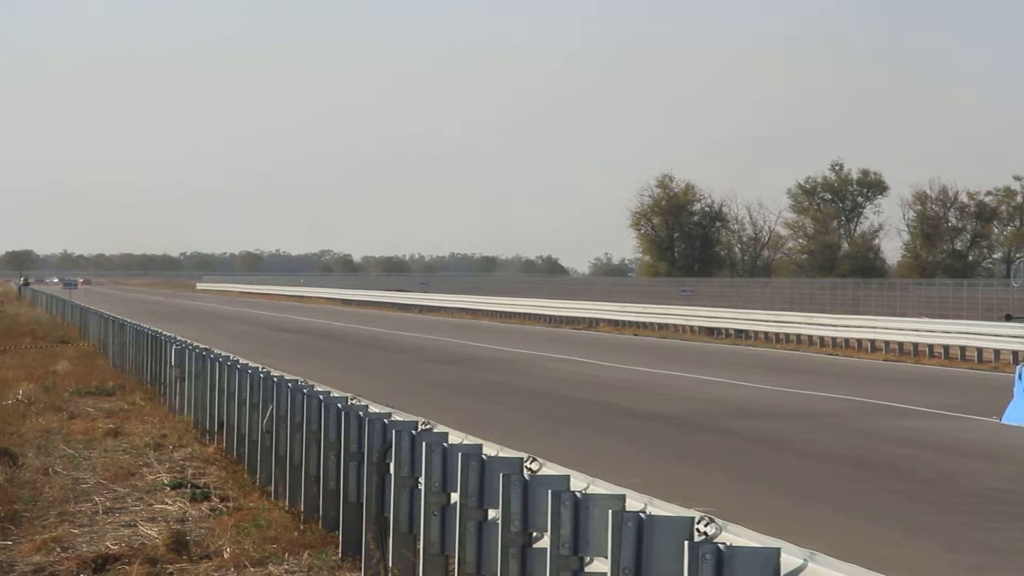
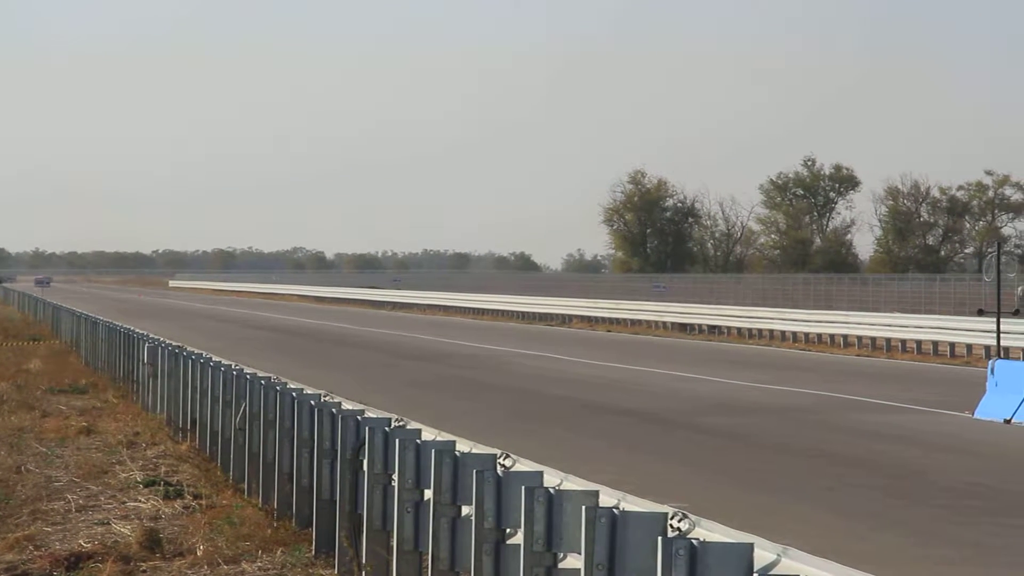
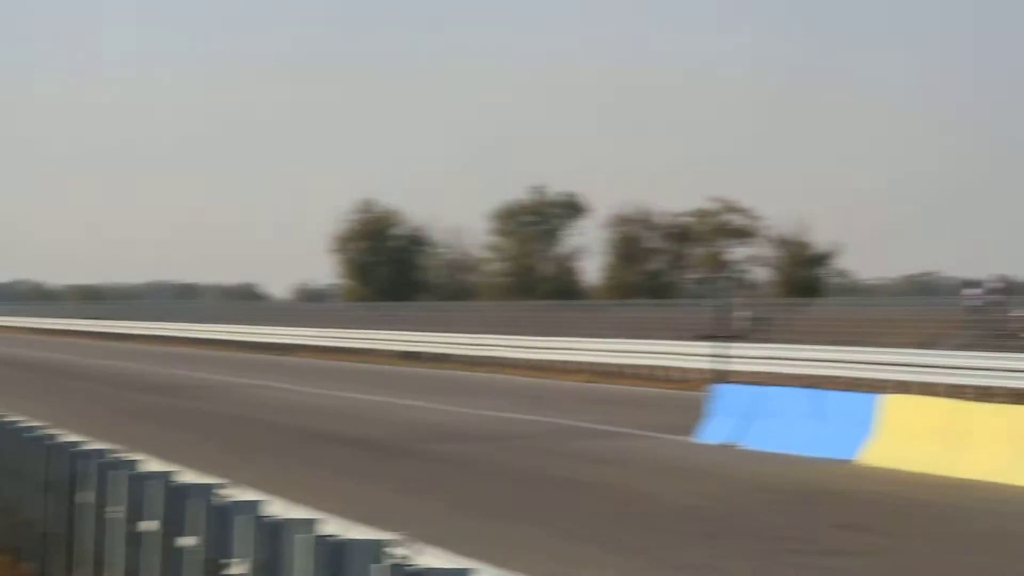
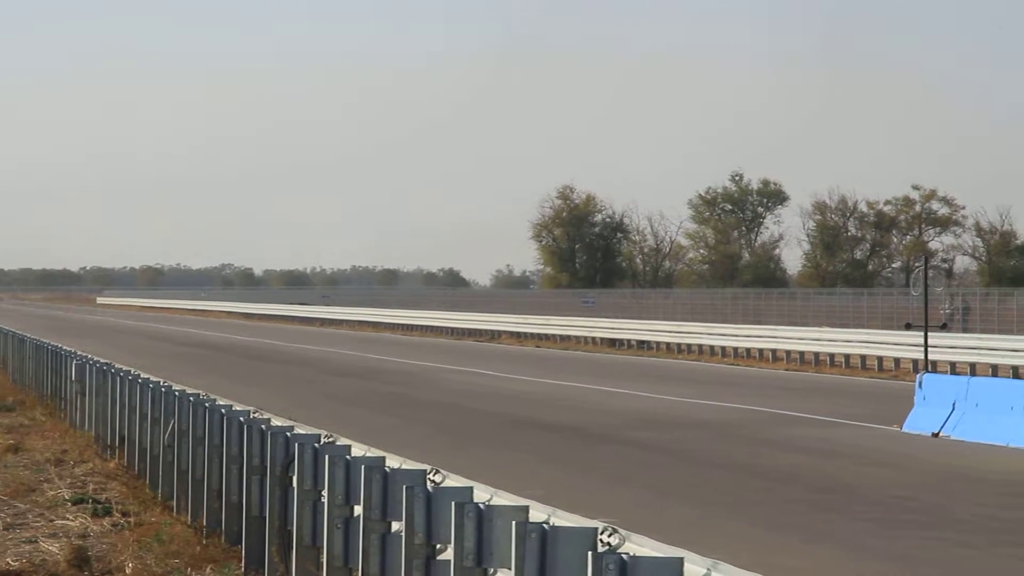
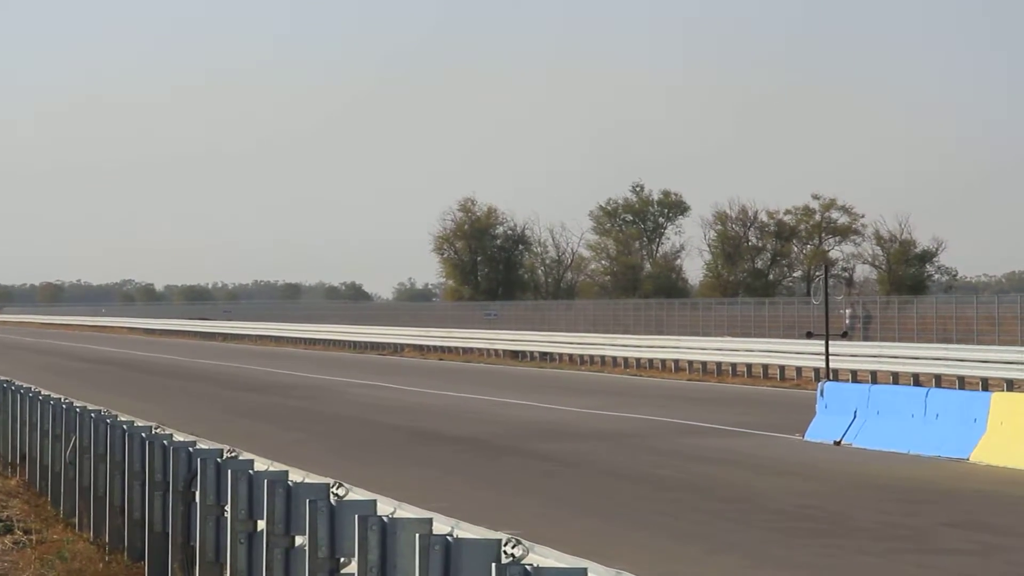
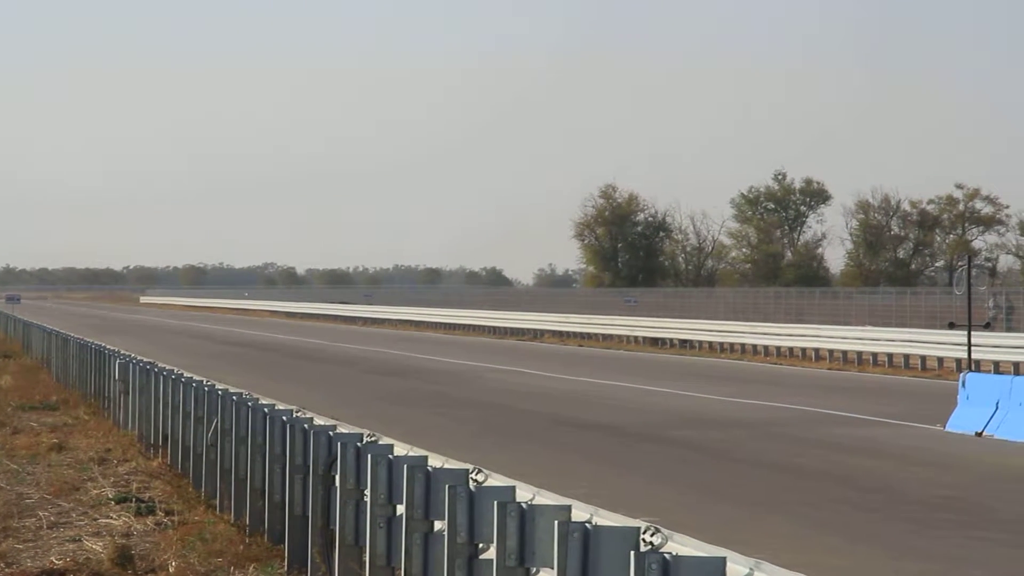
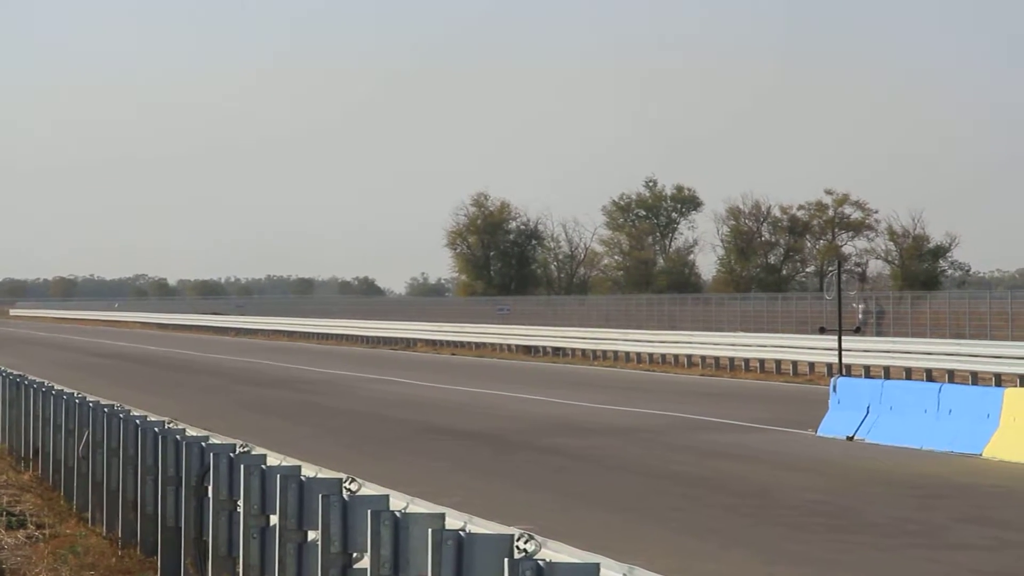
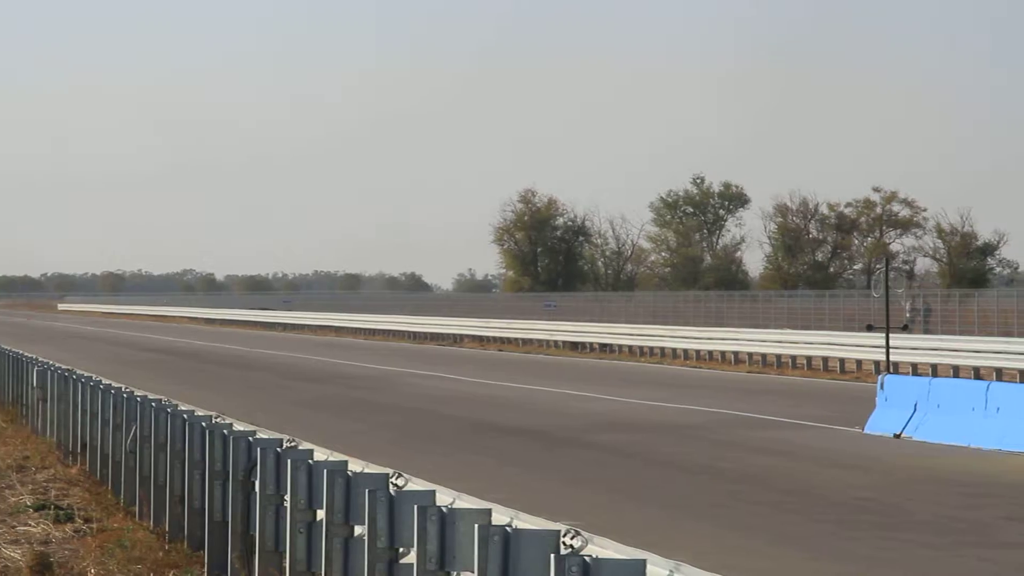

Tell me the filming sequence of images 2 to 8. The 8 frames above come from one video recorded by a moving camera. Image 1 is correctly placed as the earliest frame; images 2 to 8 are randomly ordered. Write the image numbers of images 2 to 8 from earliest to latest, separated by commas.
2, 6, 4, 8, 7, 5, 3
